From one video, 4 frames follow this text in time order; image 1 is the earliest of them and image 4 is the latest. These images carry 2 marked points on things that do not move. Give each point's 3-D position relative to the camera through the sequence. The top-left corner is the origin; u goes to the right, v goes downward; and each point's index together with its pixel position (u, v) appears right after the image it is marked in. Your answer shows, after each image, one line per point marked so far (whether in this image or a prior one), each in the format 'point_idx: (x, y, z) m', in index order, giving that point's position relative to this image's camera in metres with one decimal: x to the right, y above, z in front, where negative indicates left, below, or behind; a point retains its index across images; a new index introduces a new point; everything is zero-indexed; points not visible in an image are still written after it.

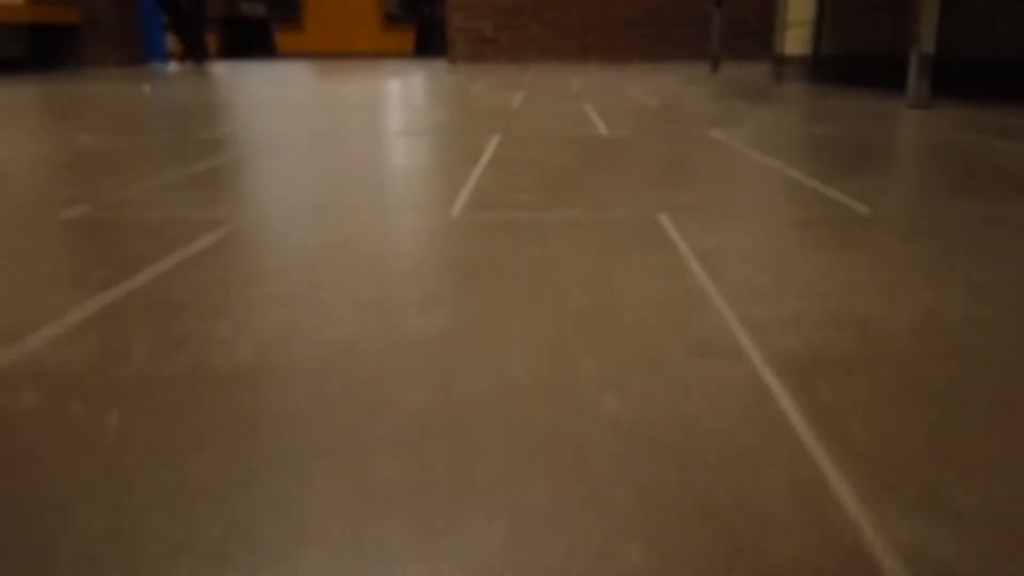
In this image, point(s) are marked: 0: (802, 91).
0: (+0.7, +0.5, +2.0) m
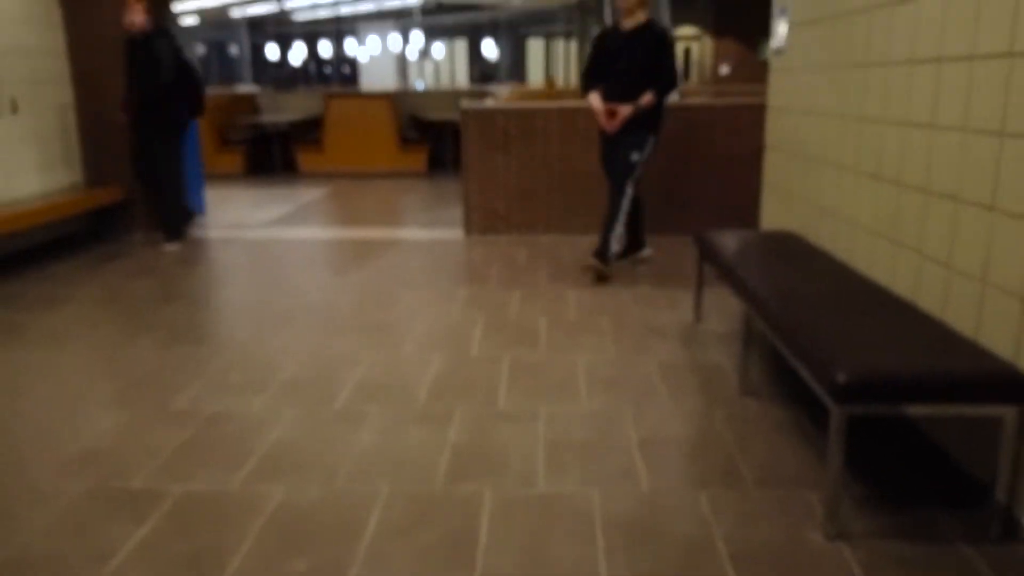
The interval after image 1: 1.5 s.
0: (+0.8, -0.4, +2.5) m
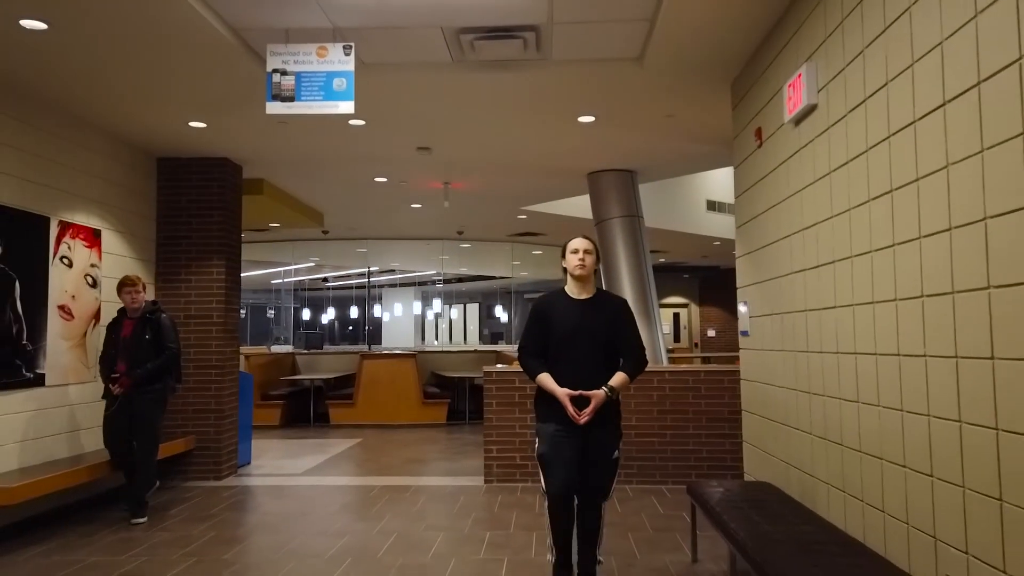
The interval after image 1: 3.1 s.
0: (+0.9, -1.4, +3.0) m
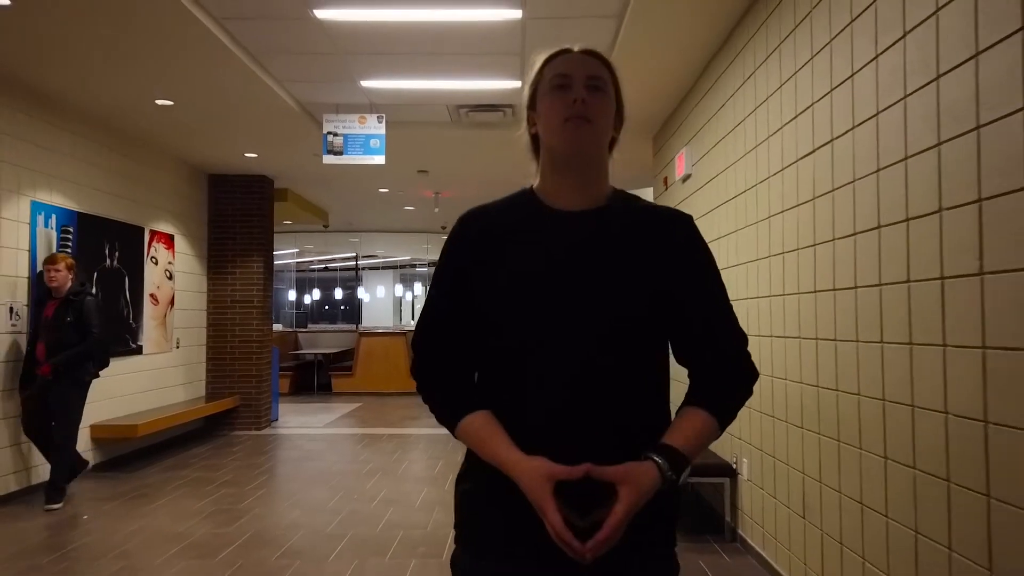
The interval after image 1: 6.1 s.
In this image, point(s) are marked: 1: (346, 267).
0: (+0.8, -1.4, +4.9) m
1: (-3.2, +0.4, +15.4) m
